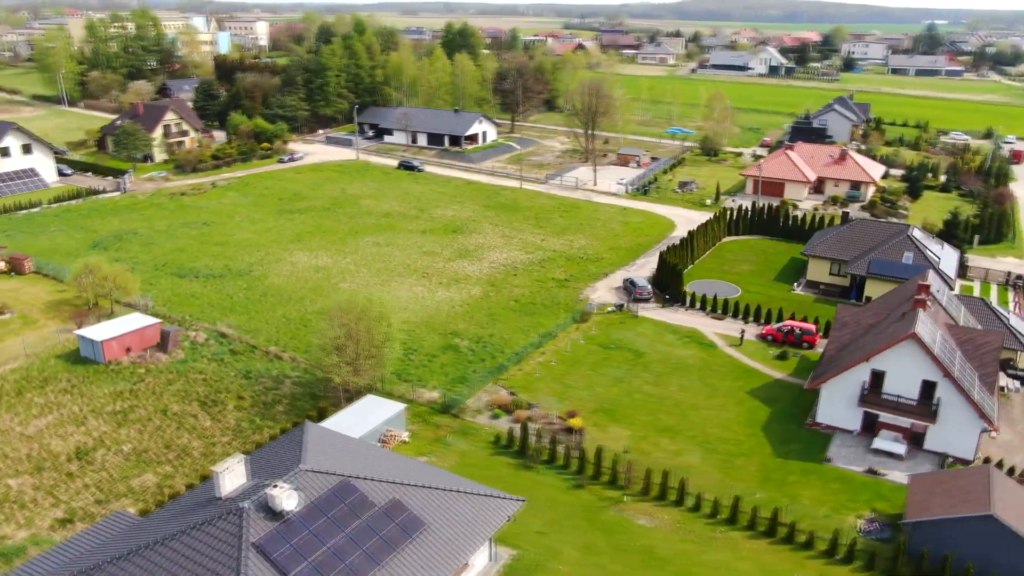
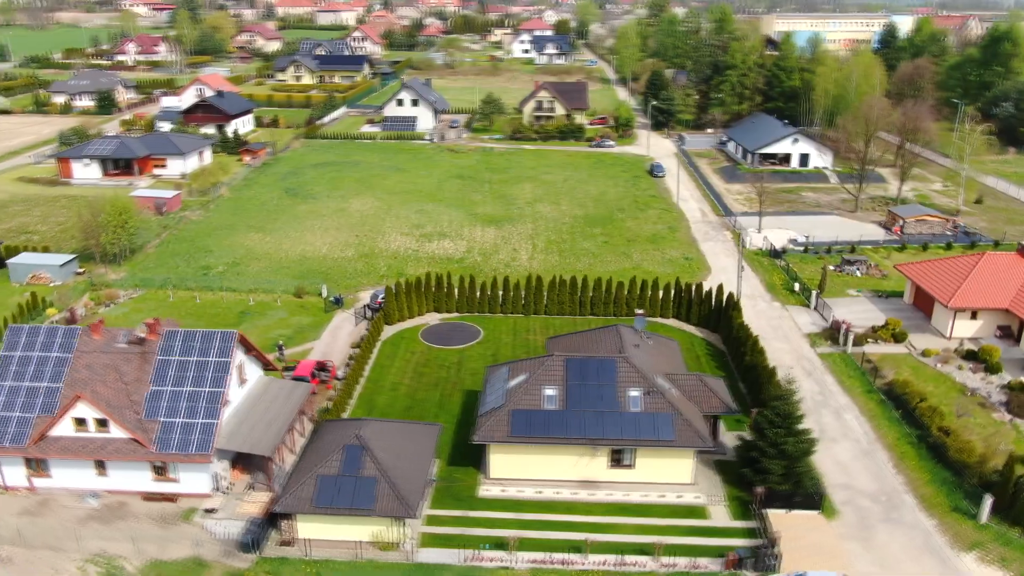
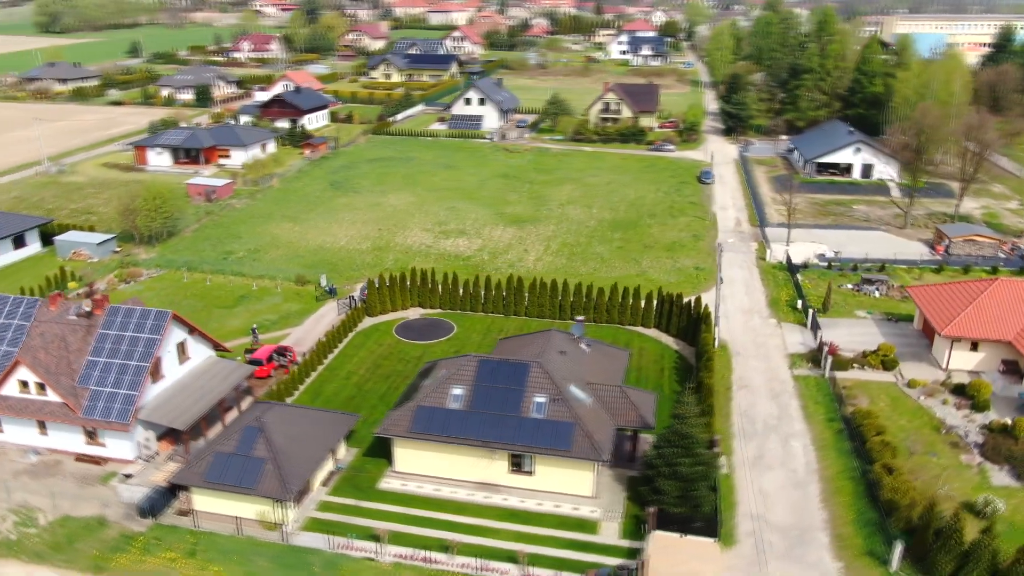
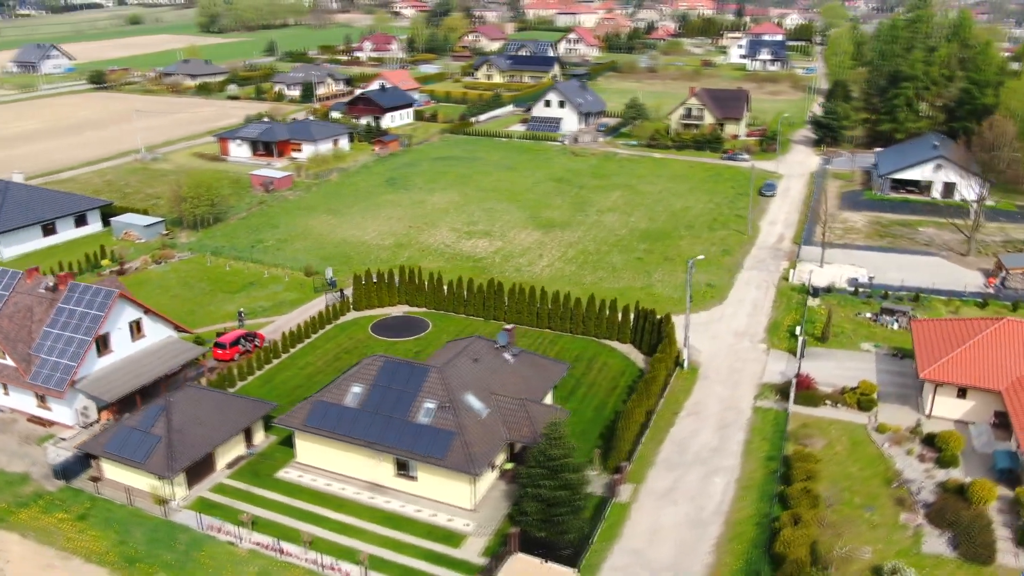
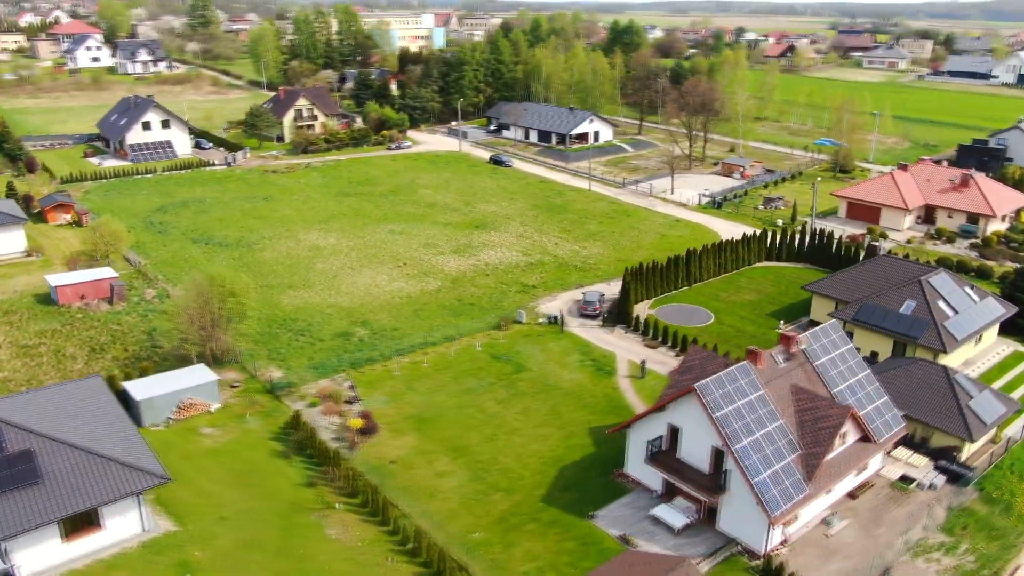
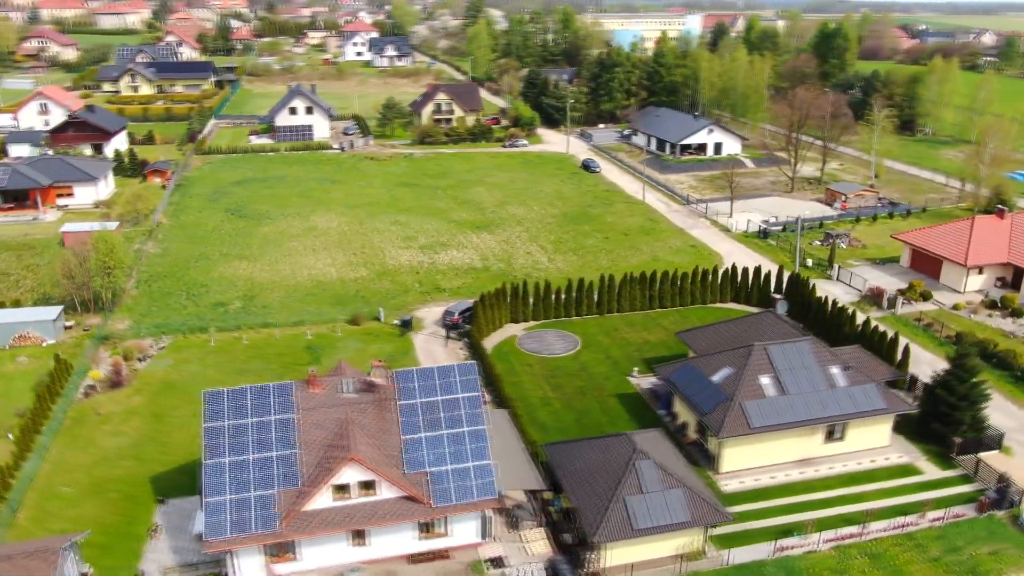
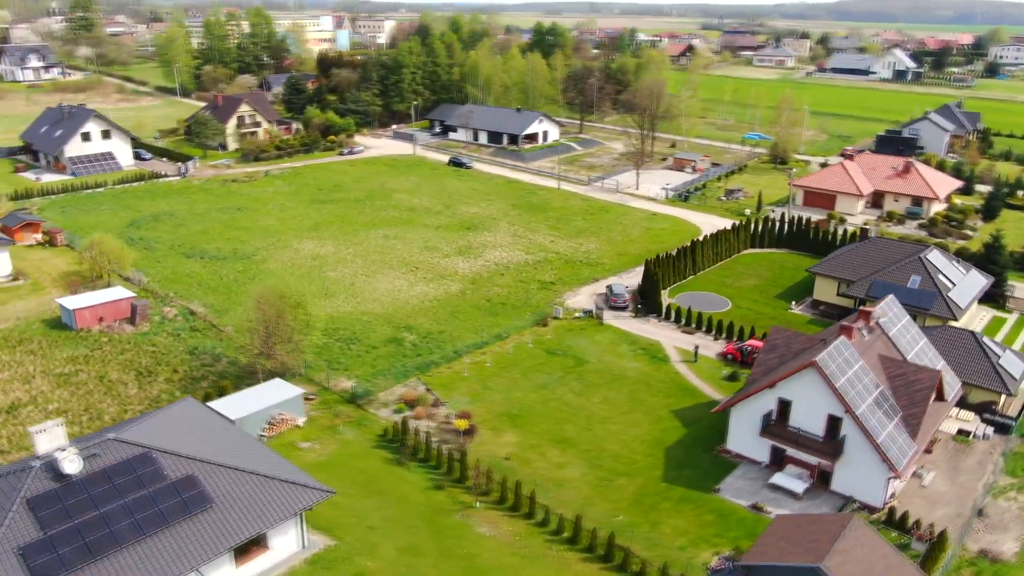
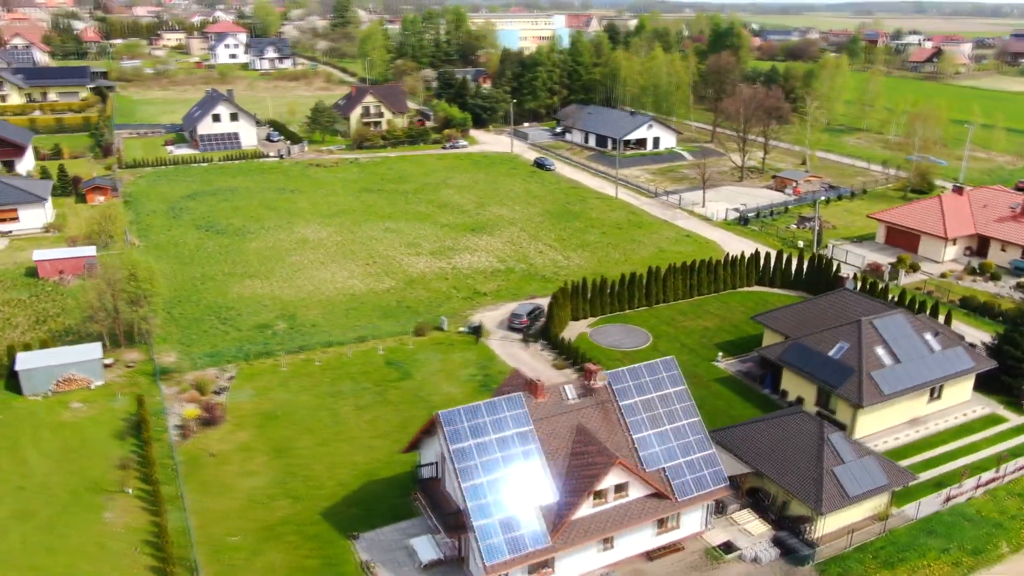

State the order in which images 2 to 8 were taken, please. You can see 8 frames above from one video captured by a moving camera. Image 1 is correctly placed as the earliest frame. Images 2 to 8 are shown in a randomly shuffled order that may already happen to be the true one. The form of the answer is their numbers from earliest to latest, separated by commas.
7, 5, 8, 6, 2, 3, 4
